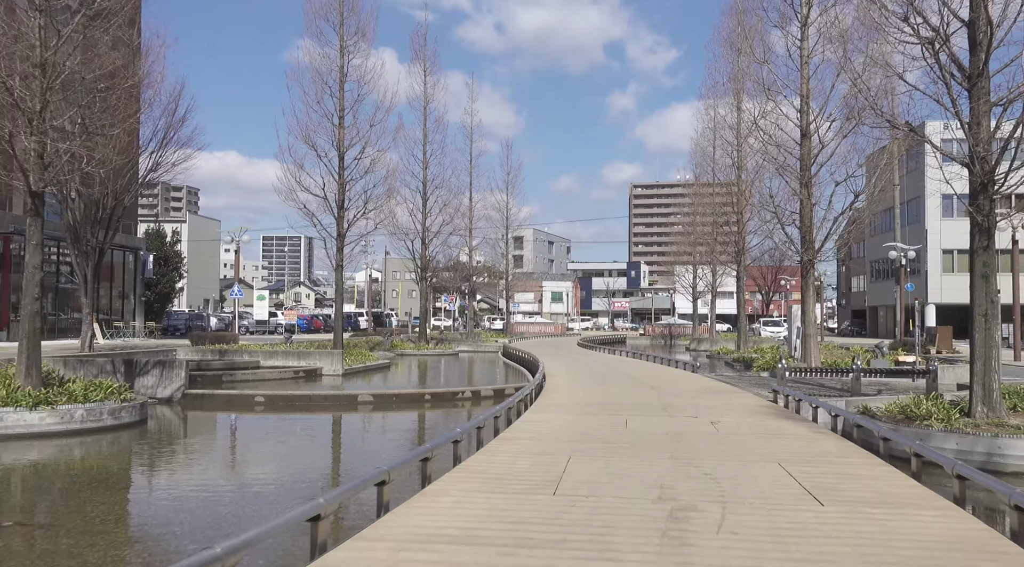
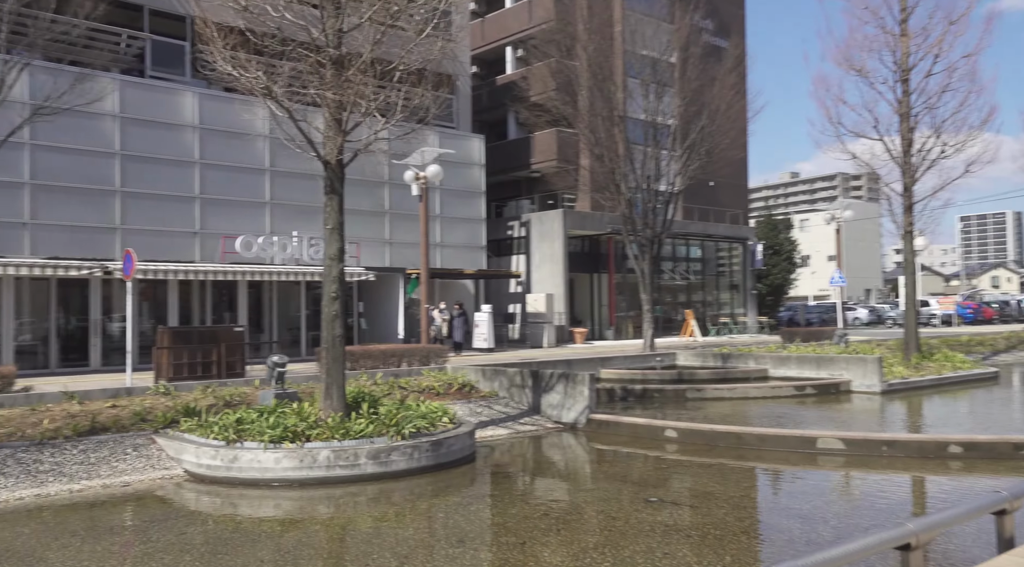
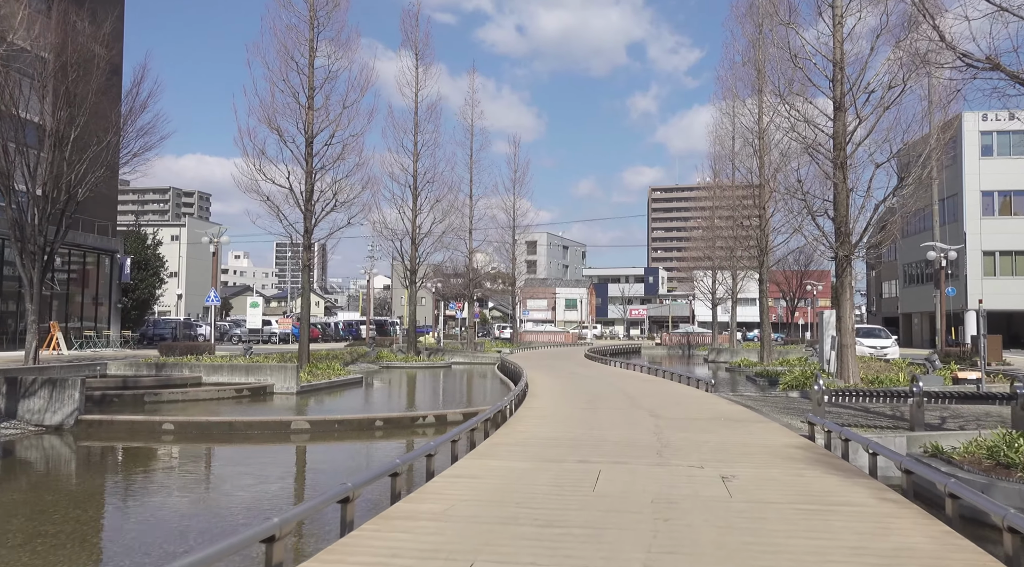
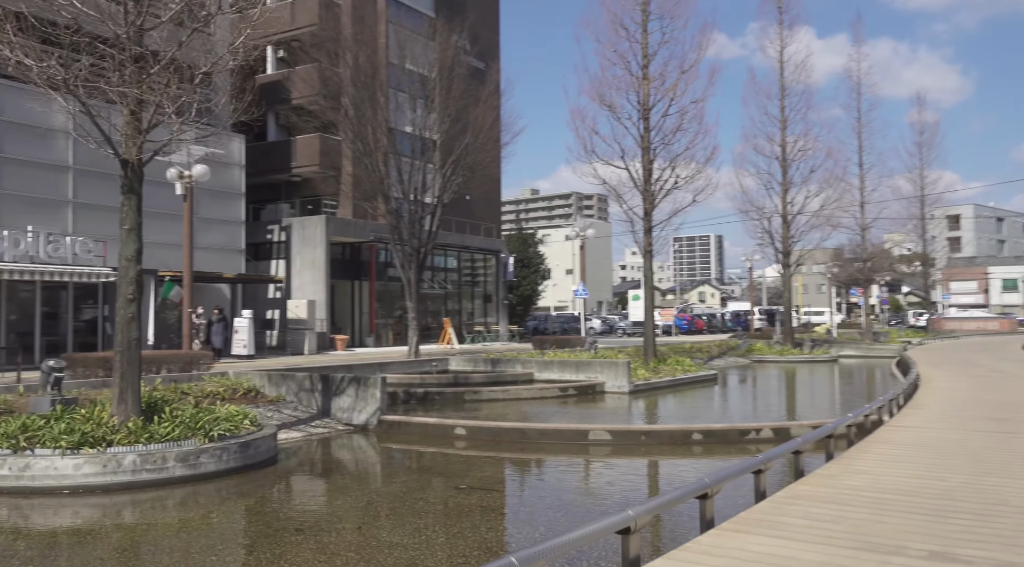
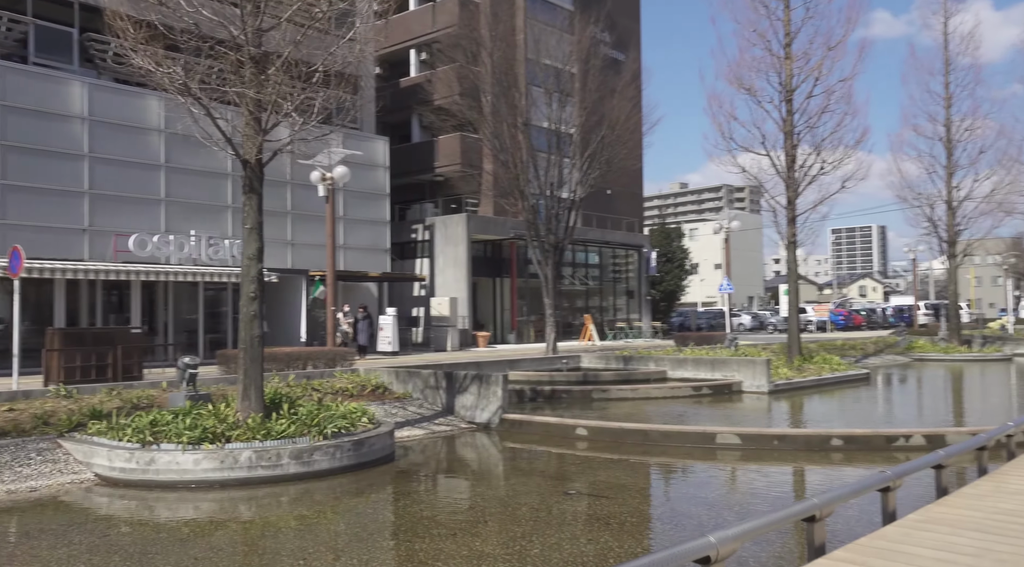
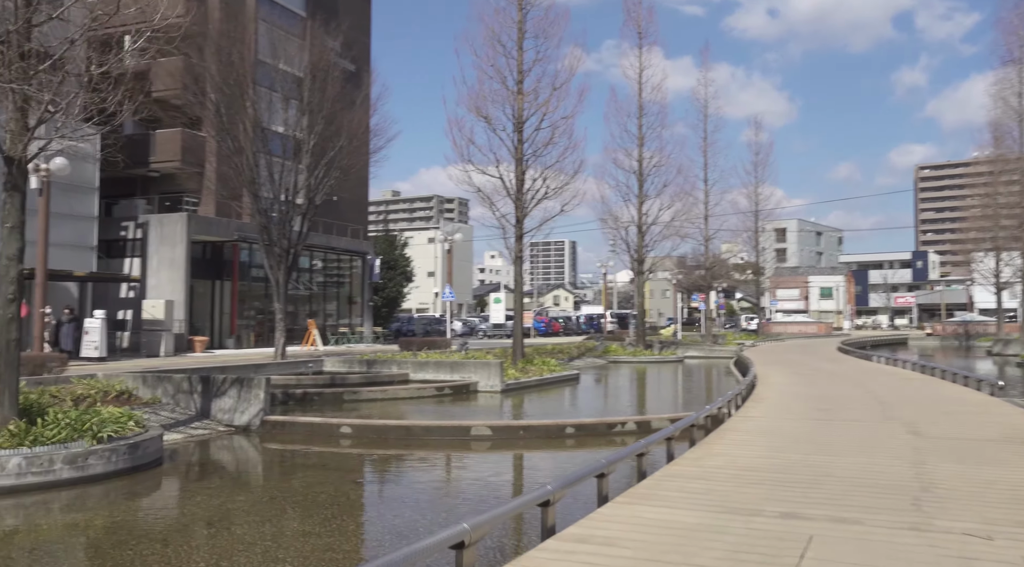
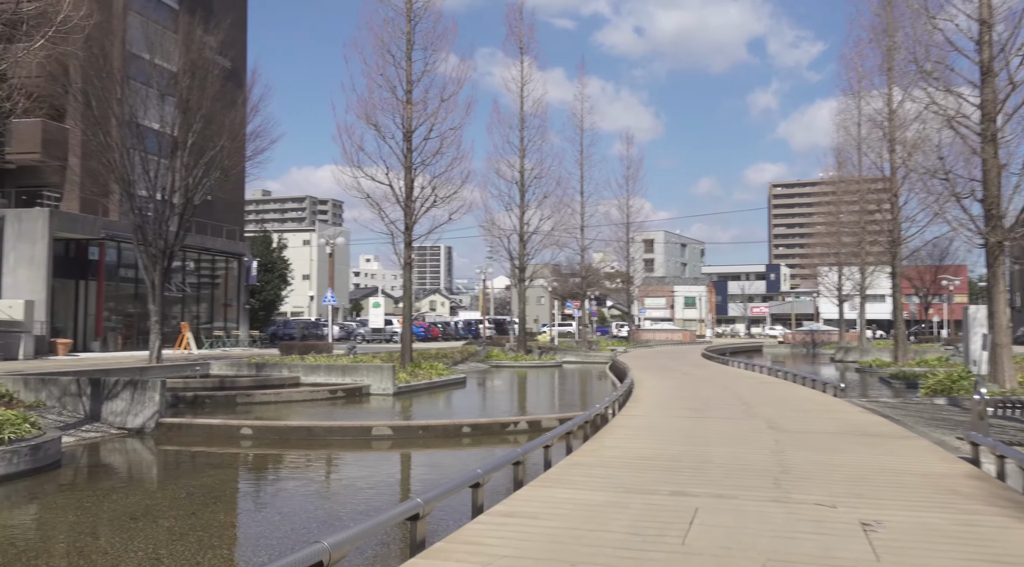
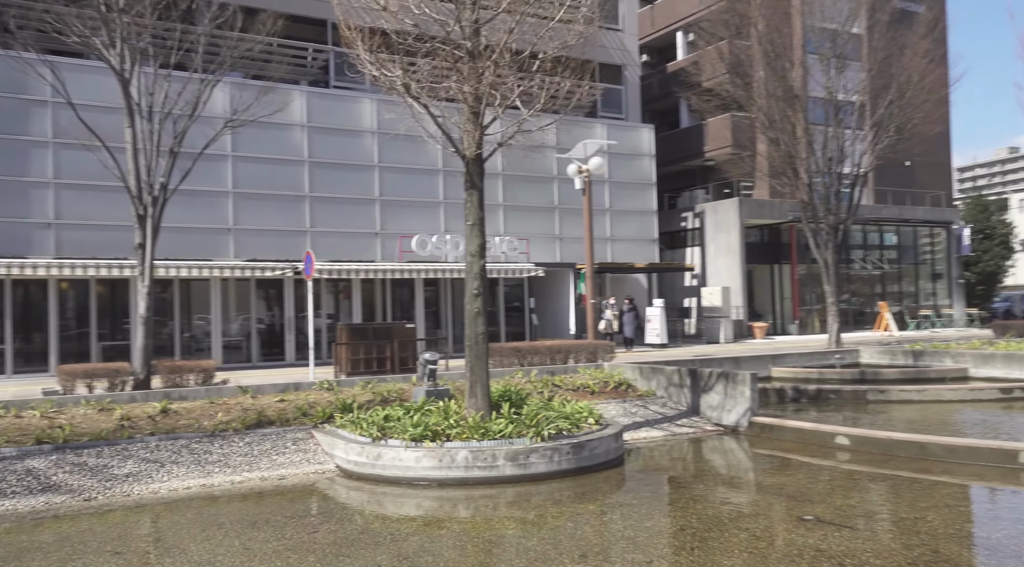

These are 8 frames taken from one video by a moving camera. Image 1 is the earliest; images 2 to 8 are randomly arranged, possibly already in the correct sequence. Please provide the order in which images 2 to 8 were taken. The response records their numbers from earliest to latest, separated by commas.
3, 7, 6, 4, 5, 2, 8
